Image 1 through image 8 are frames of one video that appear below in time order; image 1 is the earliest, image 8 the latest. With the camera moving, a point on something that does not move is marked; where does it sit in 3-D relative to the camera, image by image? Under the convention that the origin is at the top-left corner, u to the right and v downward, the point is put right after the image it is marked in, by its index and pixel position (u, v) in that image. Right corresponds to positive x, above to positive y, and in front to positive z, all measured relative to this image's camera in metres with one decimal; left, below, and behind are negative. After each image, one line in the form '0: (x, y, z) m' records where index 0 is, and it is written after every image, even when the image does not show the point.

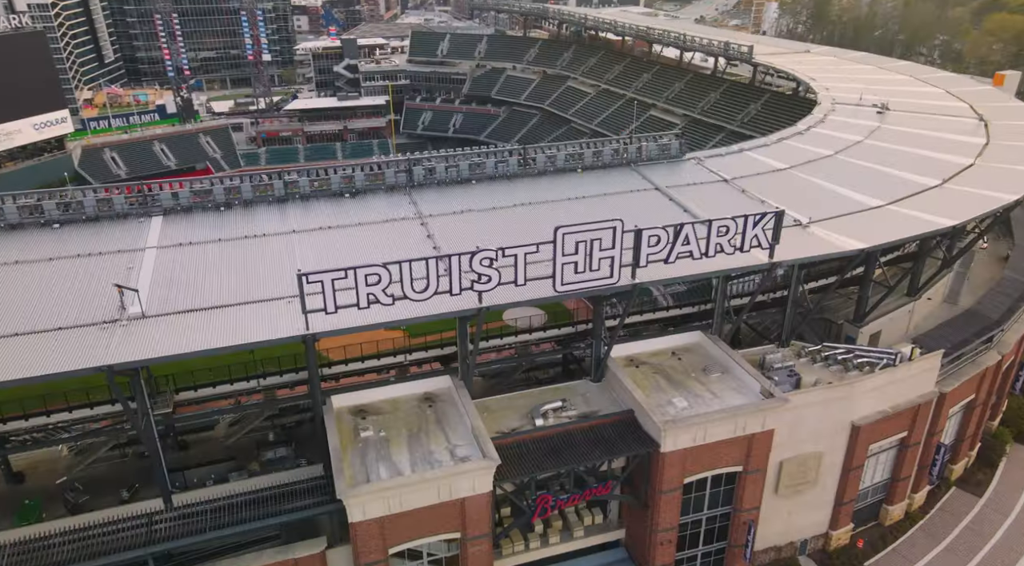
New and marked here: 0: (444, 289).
0: (-1.9, -0.1, +18.5) m
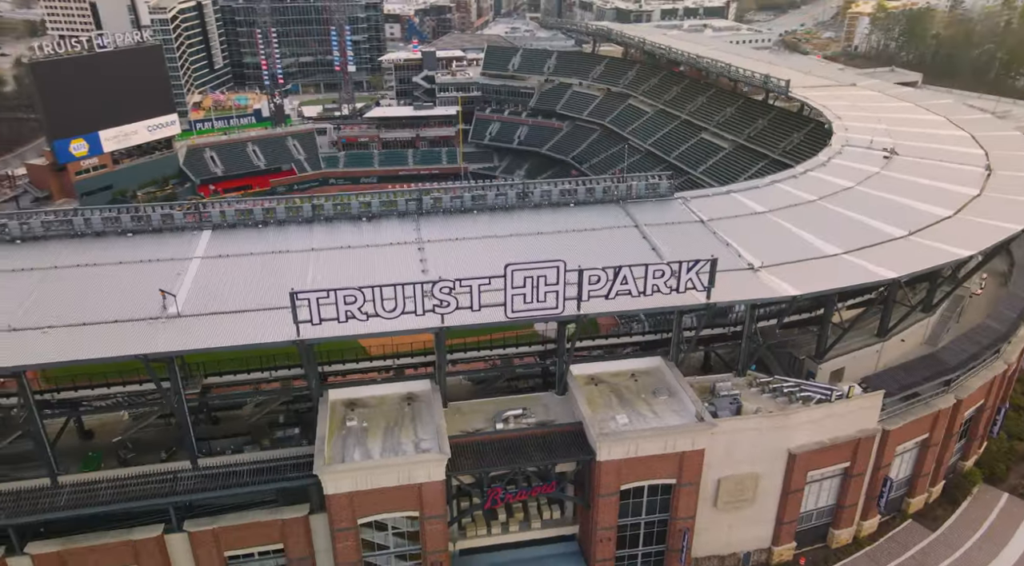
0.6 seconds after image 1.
0: (-3.4, -0.9, +22.6) m
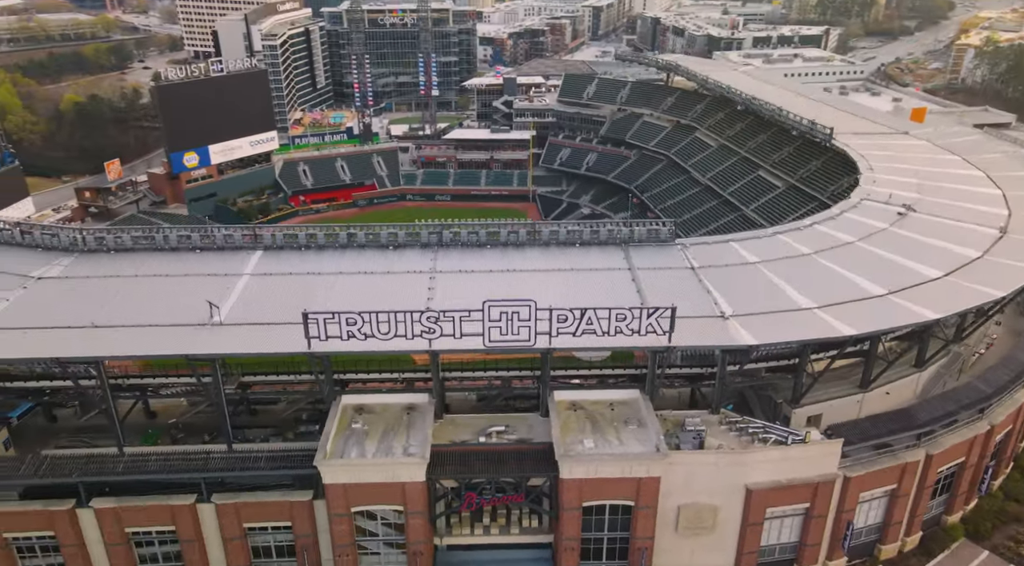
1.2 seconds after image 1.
0: (-4.2, -1.9, +26.7) m
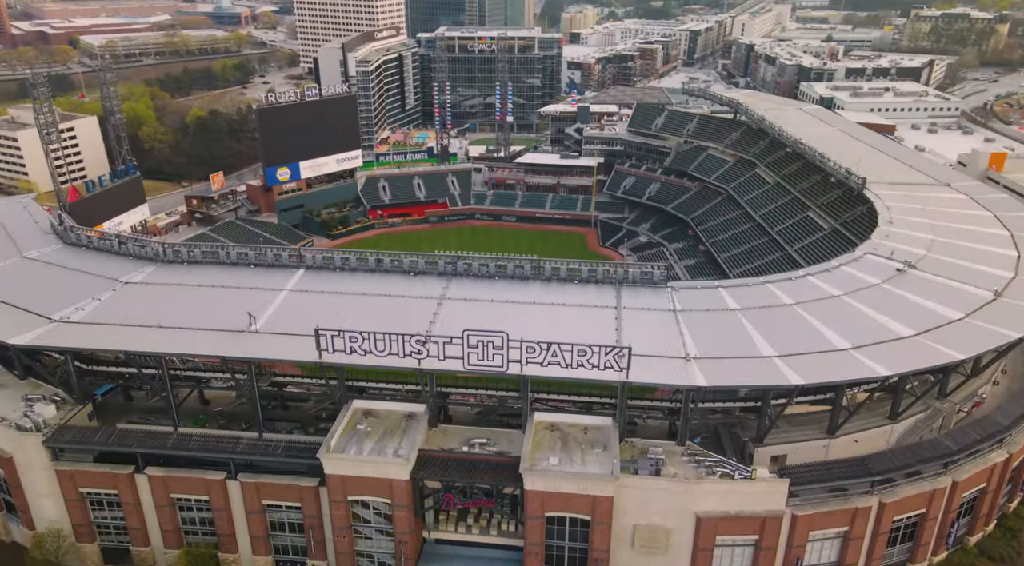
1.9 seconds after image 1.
0: (-5.2, -3.1, +31.5) m
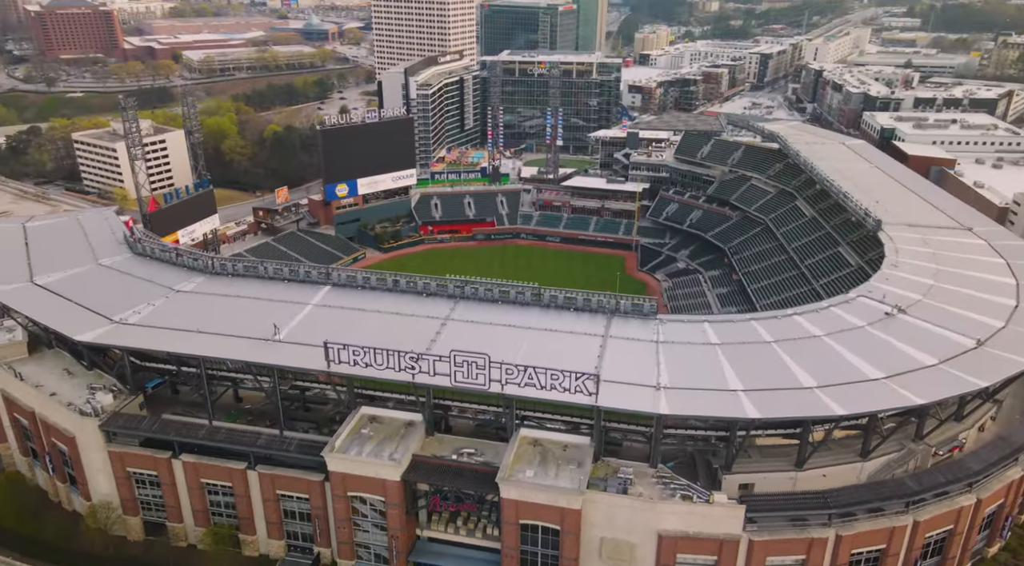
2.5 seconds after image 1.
0: (-6.0, -4.2, +35.5) m
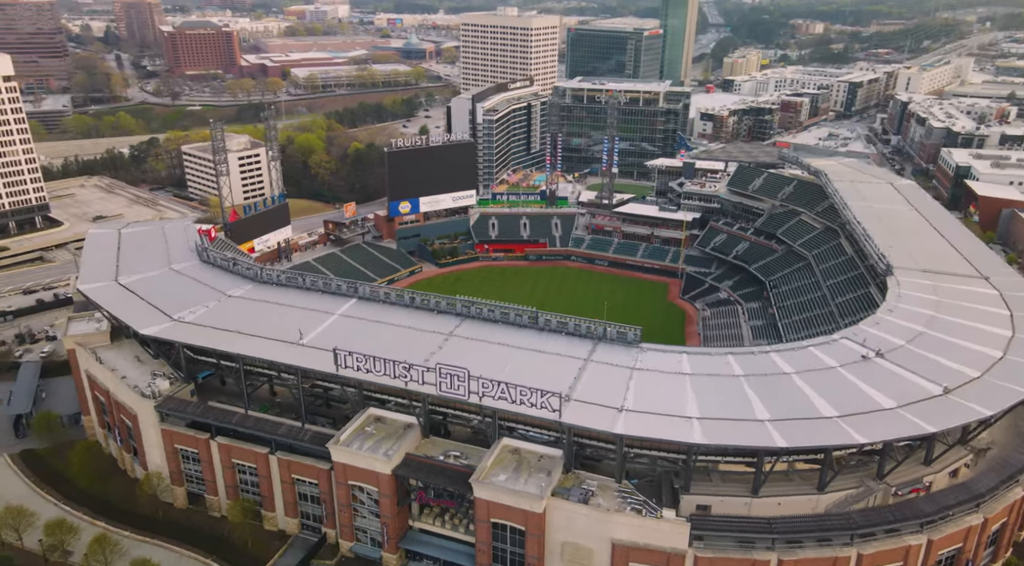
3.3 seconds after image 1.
0: (-7.0, -5.2, +40.7) m
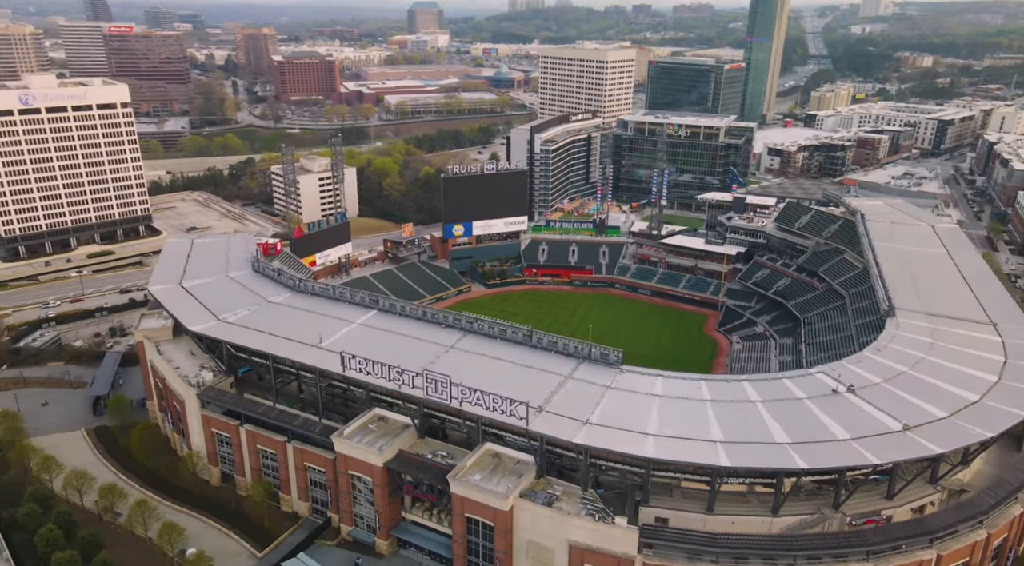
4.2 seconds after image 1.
0: (-8.0, -6.1, +45.9) m
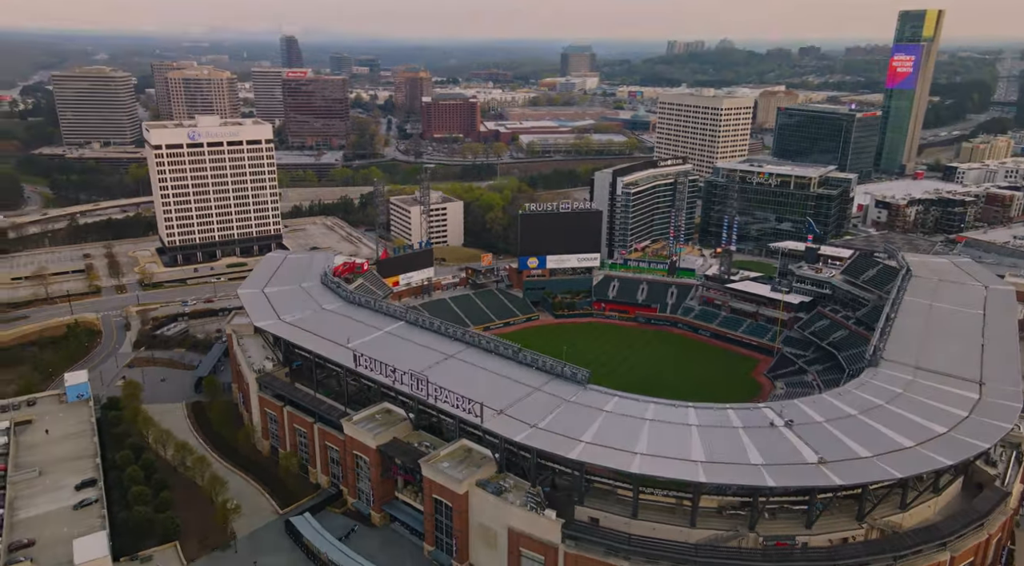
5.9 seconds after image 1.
0: (-9.7, -7.0, +55.1) m
